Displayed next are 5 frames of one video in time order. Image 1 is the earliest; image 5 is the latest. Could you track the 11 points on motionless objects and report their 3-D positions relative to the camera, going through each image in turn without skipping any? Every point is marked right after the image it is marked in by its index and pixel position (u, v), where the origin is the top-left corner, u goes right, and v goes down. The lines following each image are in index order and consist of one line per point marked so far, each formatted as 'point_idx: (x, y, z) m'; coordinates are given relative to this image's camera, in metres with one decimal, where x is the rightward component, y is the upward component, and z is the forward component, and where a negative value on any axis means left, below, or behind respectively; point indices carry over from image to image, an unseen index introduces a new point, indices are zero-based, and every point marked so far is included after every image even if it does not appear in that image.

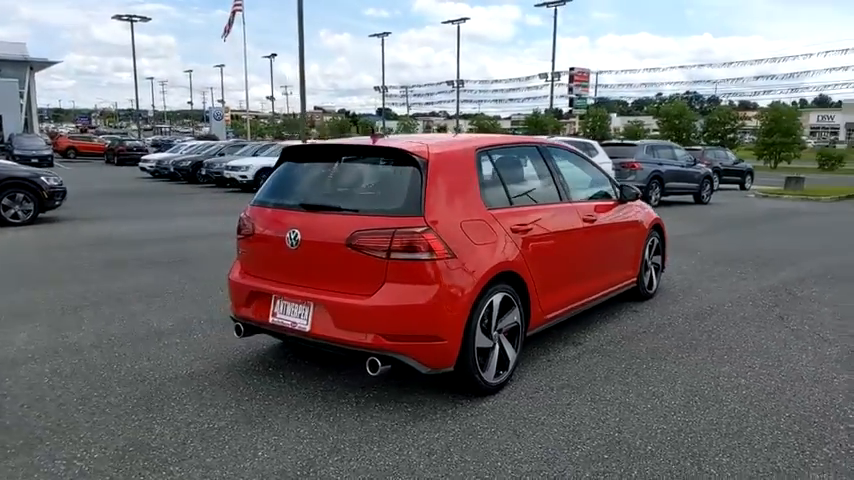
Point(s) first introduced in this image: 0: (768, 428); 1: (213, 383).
0: (+2.0, -1.1, +3.7) m
1: (-1.5, -1.0, +4.5) m
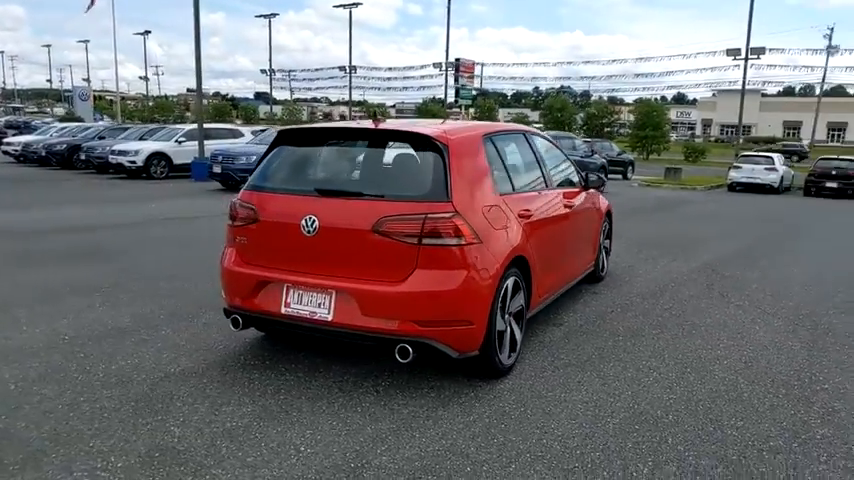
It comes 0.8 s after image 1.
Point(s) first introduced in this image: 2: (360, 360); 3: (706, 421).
0: (+2.1, -1.0, +4.1) m
1: (-1.4, -0.9, +4.2) m
2: (-0.5, -0.9, +4.6) m
3: (+1.6, -1.1, +3.7) m
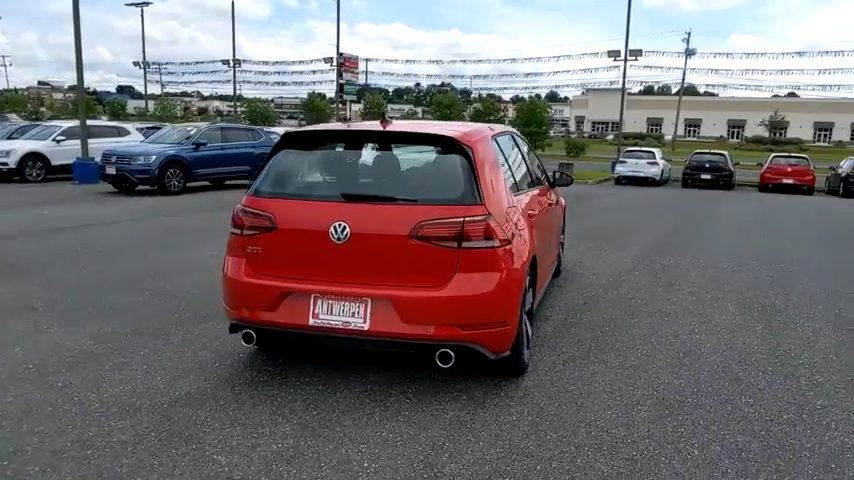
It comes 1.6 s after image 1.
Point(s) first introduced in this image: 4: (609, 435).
0: (+2.3, -0.9, +4.5) m
1: (-1.2, -1.0, +4.0) m
2: (-0.3, -0.9, +4.5) m
3: (+1.9, -1.0, +4.0) m
4: (+1.0, -1.1, +3.6) m
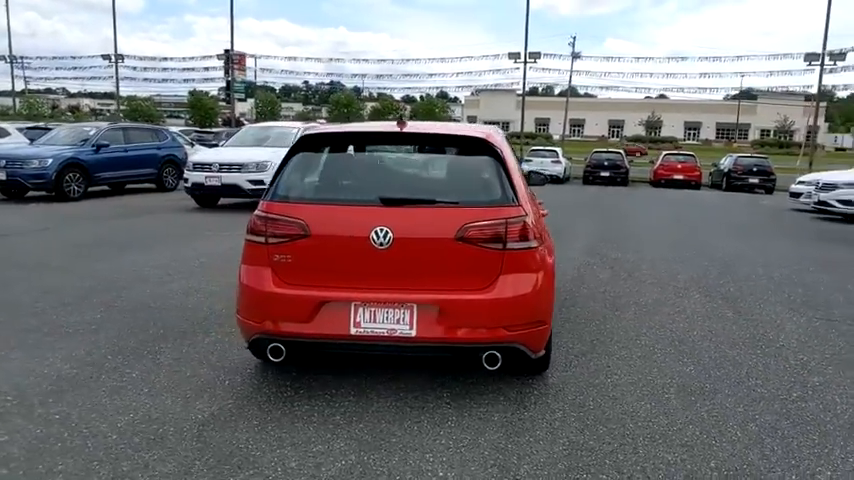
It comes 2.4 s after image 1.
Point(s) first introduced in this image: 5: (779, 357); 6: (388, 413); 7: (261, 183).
0: (+2.4, -0.9, +4.9) m
1: (-0.9, -1.1, +3.7) m
2: (-0.2, -0.9, +4.4) m
3: (+2.1, -1.0, +4.3) m
4: (+1.3, -1.1, +3.7) m
5: (+2.6, -0.9, +4.8) m
6: (-0.2, -1.0, +3.8) m
7: (-3.4, +1.2, +13.1) m
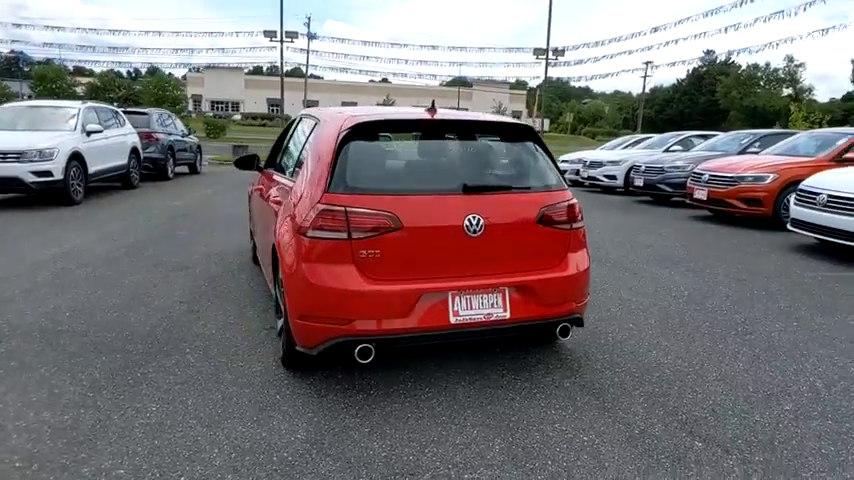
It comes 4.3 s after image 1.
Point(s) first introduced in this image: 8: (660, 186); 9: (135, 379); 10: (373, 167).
0: (+2.3, -0.6, +5.9) m
1: (-0.3, -1.0, +3.5) m
2: (+0.1, -0.8, +4.4) m
3: (+2.2, -0.7, +5.3) m
4: (+1.8, -0.9, +4.5) m
5: (+2.5, -0.6, +6.0) m
6: (+0.3, -1.0, +3.9) m
7: (-6.5, +1.1, +11.0) m
8: (+4.6, +1.1, +12.7) m
9: (-1.9, -0.9, +4.2) m
10: (-0.3, +0.4, +3.9) m
